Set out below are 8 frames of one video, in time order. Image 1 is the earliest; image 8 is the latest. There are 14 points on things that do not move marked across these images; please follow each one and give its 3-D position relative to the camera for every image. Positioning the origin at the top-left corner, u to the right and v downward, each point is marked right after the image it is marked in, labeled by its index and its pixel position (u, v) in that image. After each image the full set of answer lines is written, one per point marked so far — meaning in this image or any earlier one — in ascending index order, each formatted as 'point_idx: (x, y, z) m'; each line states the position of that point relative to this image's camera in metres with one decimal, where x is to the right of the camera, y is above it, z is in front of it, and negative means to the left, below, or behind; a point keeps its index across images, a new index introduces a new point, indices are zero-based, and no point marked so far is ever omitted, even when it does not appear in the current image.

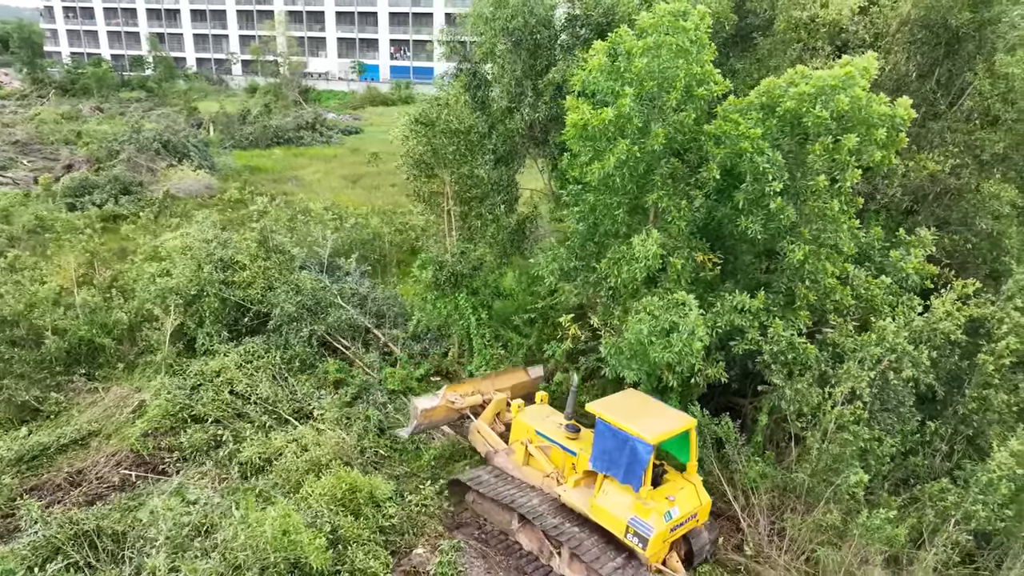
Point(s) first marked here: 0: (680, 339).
0: (+1.7, -0.5, +6.3) m
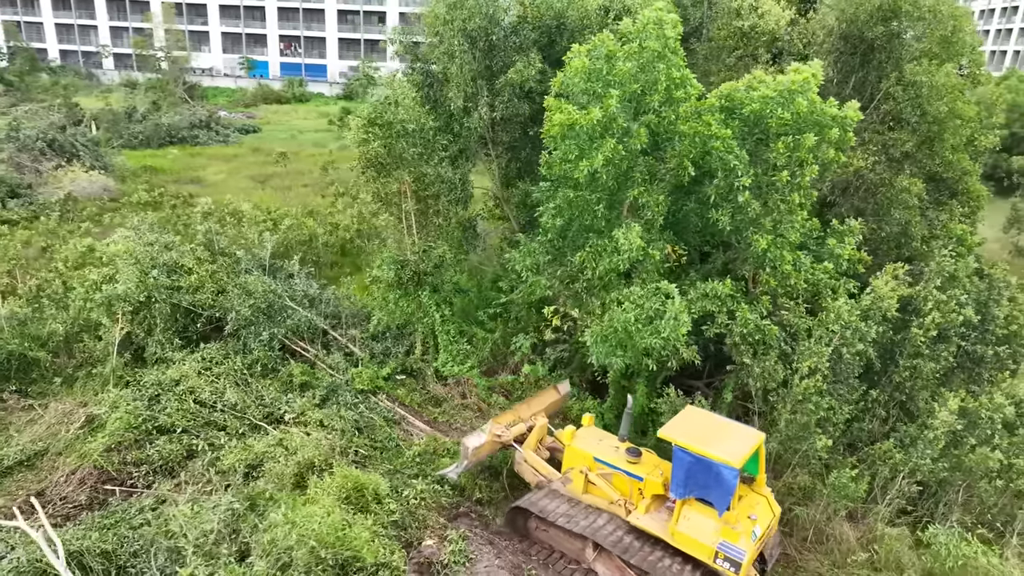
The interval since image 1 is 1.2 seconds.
0: (+1.6, -0.4, +6.8) m
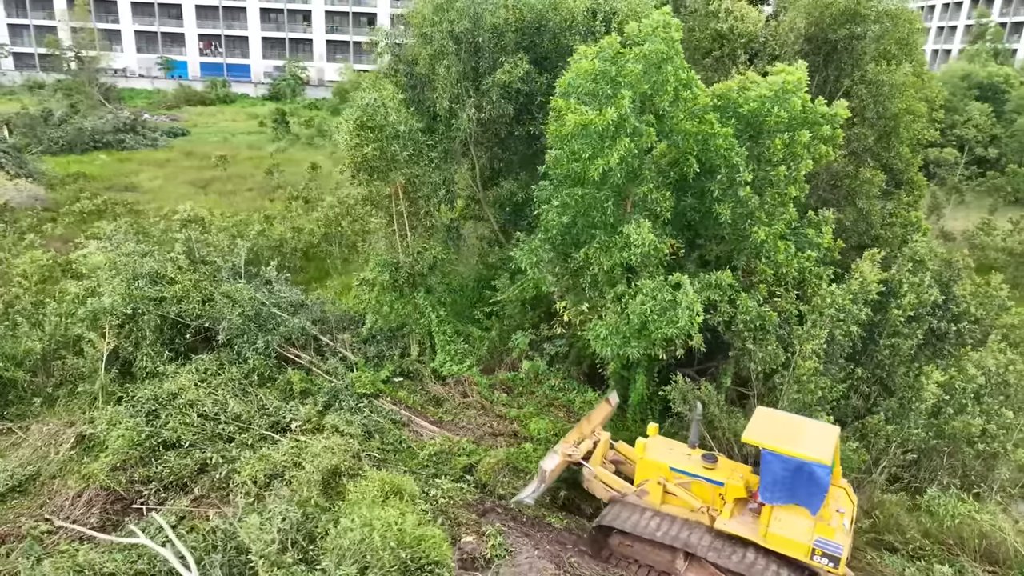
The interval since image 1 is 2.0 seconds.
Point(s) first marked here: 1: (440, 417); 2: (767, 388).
0: (+1.8, -0.3, +7.1) m
1: (-0.9, -1.6, +8.8) m
2: (+3.0, -1.1, +8.0) m
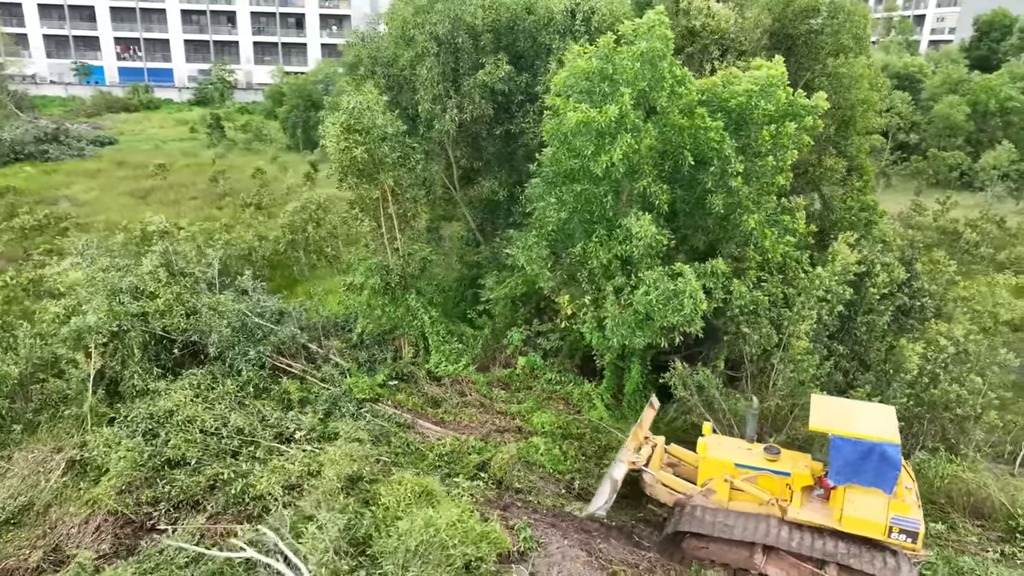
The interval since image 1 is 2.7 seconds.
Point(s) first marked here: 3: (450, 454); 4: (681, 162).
0: (+1.9, -0.1, +7.4) m
1: (-0.9, -1.6, +8.8) m
2: (+3.0, -1.0, +8.4) m
3: (-0.7, -1.9, +7.9) m
4: (+1.9, +1.4, +7.7) m
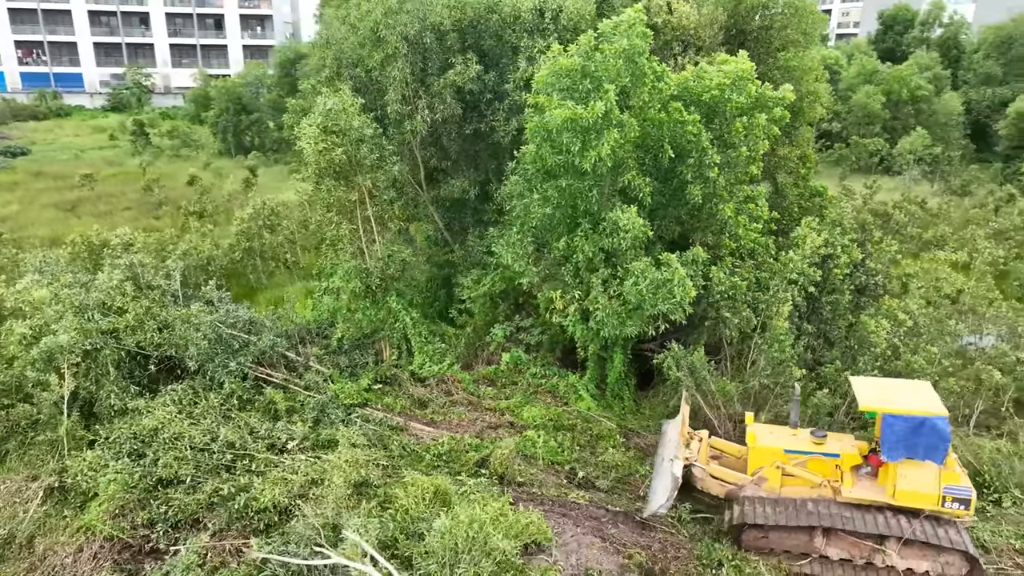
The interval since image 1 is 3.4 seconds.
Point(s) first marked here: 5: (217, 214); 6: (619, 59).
0: (+1.8, 0.0, +7.7) m
1: (-1.0, -1.6, +8.8) m
2: (+2.9, -0.8, +8.8) m
3: (-0.7, -1.9, +7.9) m
4: (+1.7, +1.5, +7.9) m
5: (-7.5, +1.9, +17.6) m
6: (+1.1, +2.5, +7.4) m
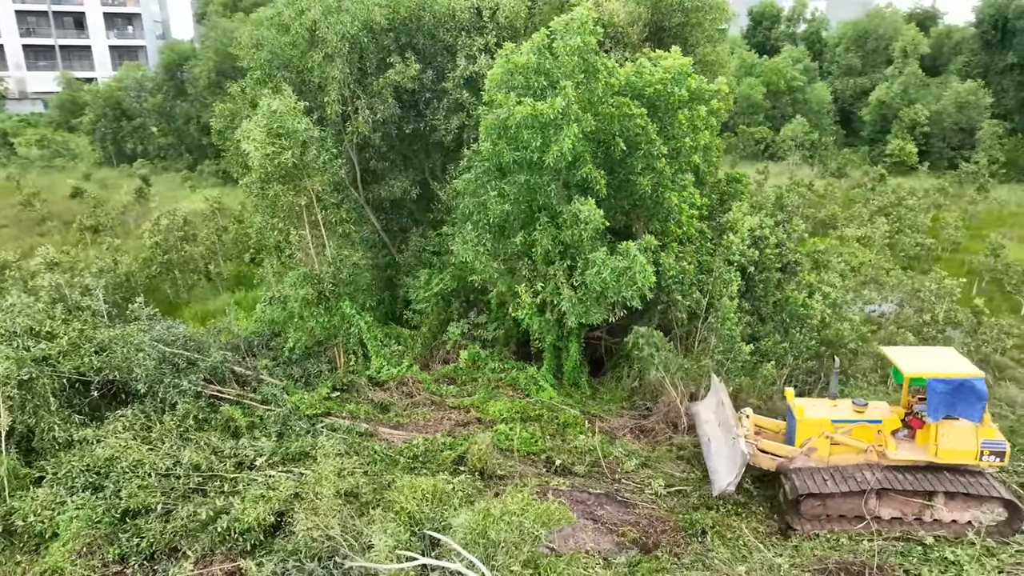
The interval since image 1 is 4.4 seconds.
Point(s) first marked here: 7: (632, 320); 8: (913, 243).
0: (+1.5, +0.1, +8.0) m
1: (-1.4, -1.7, +8.7) m
2: (+2.4, -0.6, +9.3) m
3: (-1.0, -1.9, +7.9) m
4: (+1.2, +1.7, +8.2) m
5: (-9.3, +1.4, +16.4) m
6: (+0.7, +2.6, +7.7) m
7: (+1.8, -0.5, +10.2) m
8: (+8.7, +1.0, +15.2) m
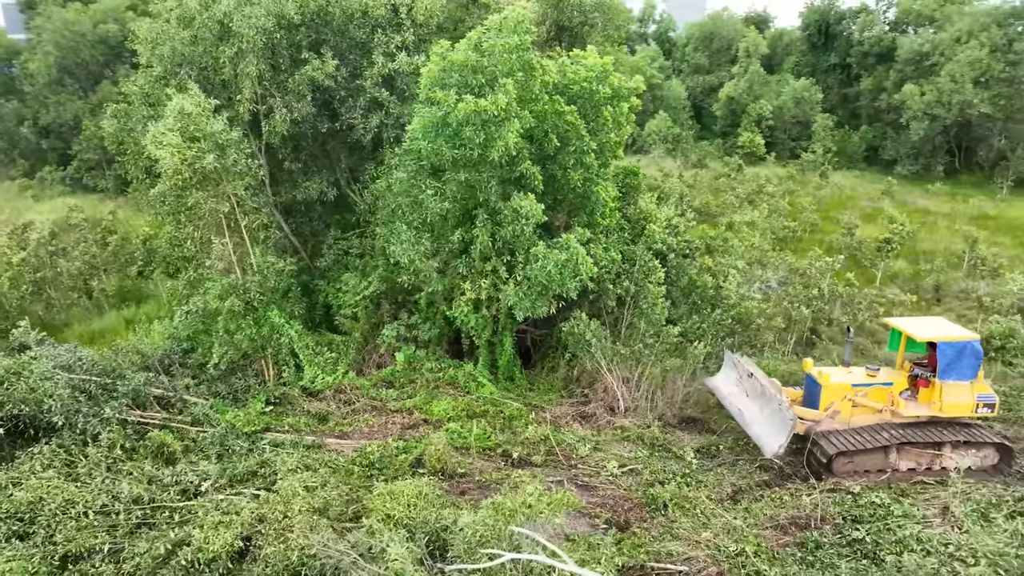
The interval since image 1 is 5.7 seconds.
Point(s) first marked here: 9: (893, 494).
0: (+0.8, +0.2, +8.3) m
1: (-2.0, -1.7, +8.4) m
2: (+1.5, -0.4, +9.7) m
3: (-1.4, -1.9, +7.7) m
4: (+0.4, +1.7, +8.5) m
5: (-11.5, +0.9, +14.5) m
6: (-0.1, +2.6, +7.8) m
7: (+0.7, -0.3, +10.5) m
8: (+6.5, +1.5, +16.8) m
9: (+4.0, -2.1, +7.3) m
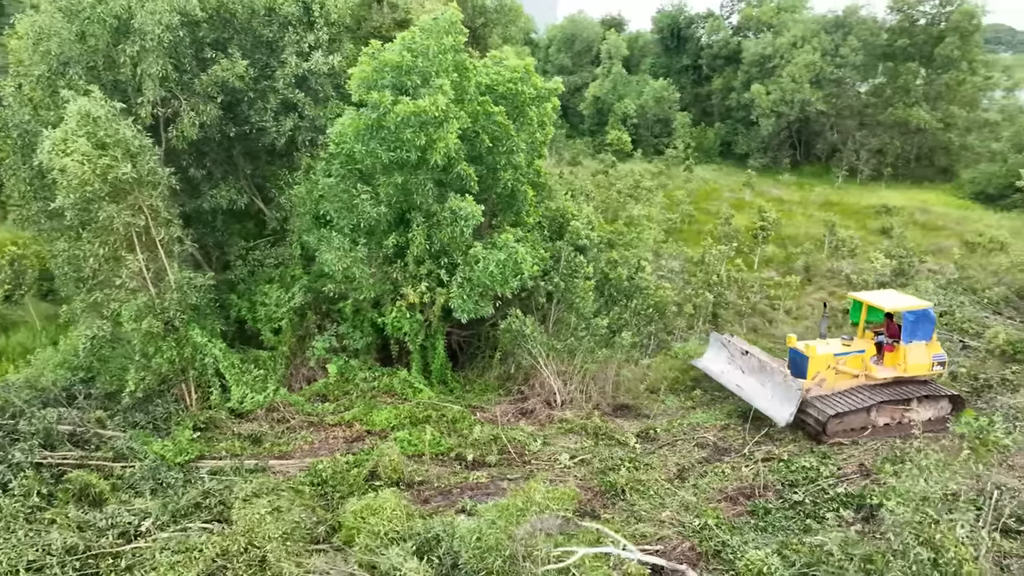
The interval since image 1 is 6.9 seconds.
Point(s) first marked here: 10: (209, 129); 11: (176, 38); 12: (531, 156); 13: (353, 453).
0: (+0.1, +0.3, +8.4) m
1: (-2.6, -1.8, +8.0) m
2: (+0.5, -0.4, +9.9) m
3: (-1.9, -2.0, +7.4) m
4: (-0.4, +1.7, +8.5) m
5: (-13.2, +0.2, +12.1) m
6: (-0.8, +2.6, +7.7) m
7: (-0.4, -0.3, +10.5) m
8: (+4.0, +1.8, +17.8) m
9: (+3.5, -1.9, +8.0) m
10: (-3.8, +2.0, +8.9) m
11: (-4.0, +3.0, +8.2) m
12: (+0.3, +1.8, +9.3) m
13: (-1.8, -1.9, +8.0) m
